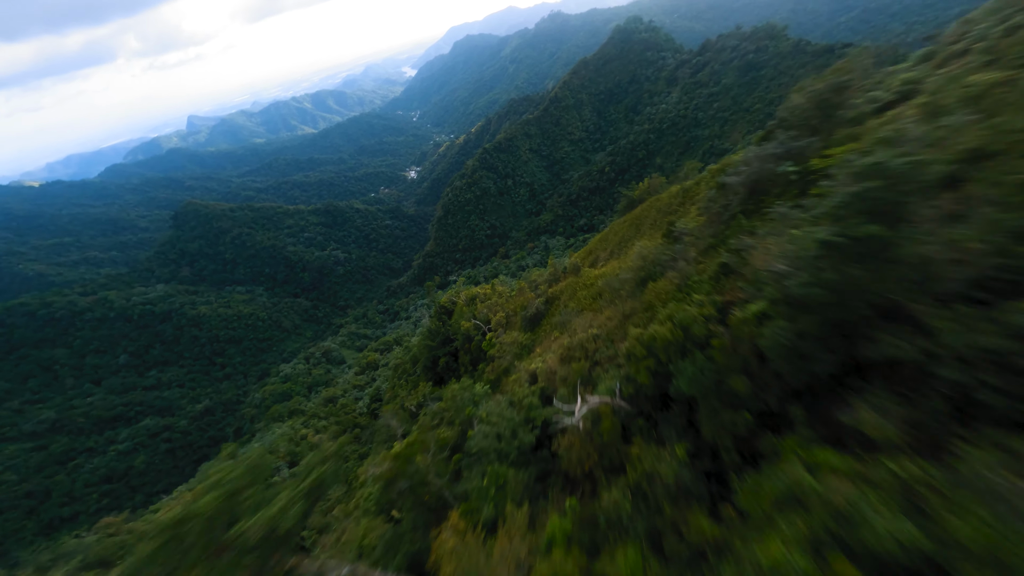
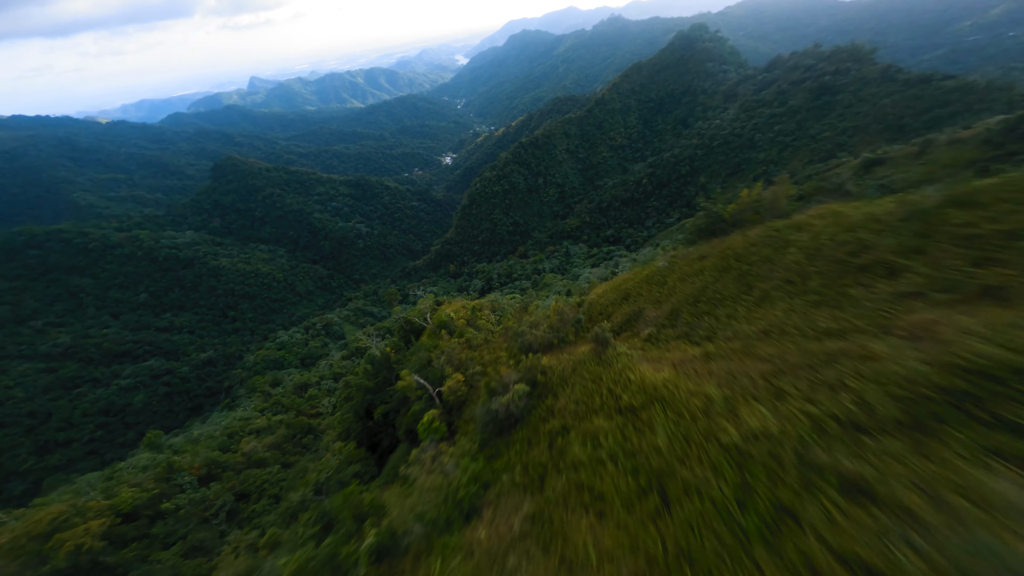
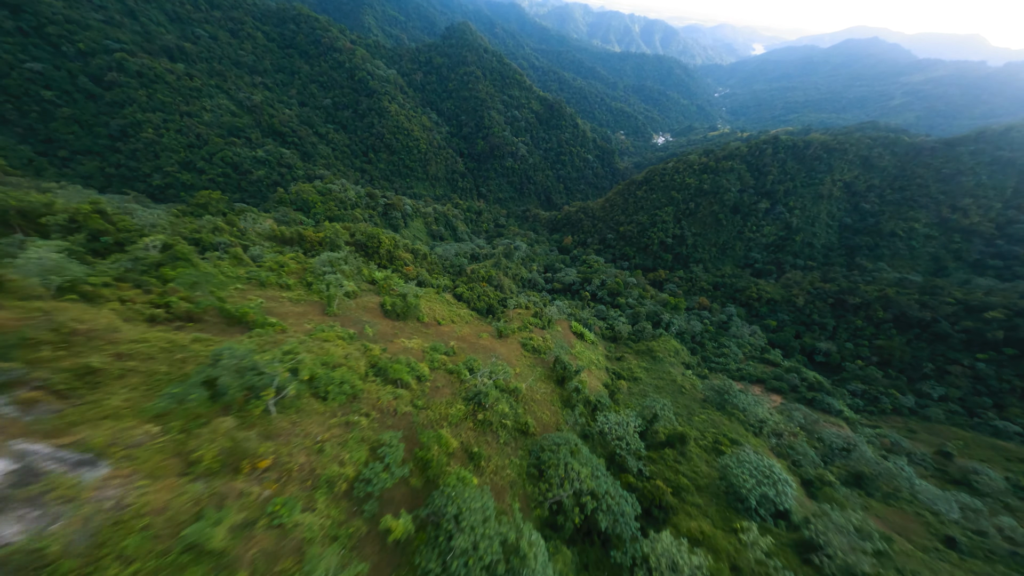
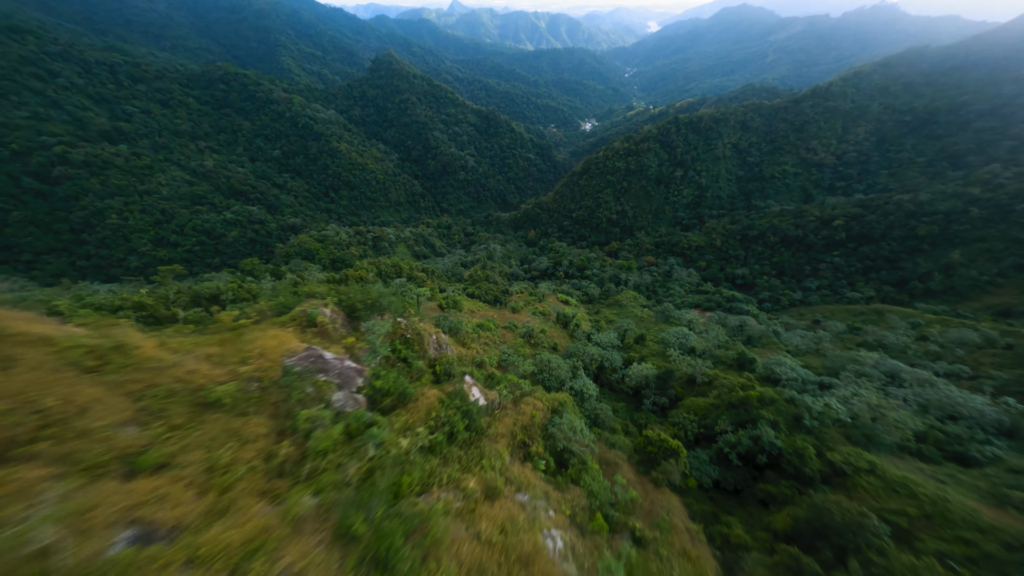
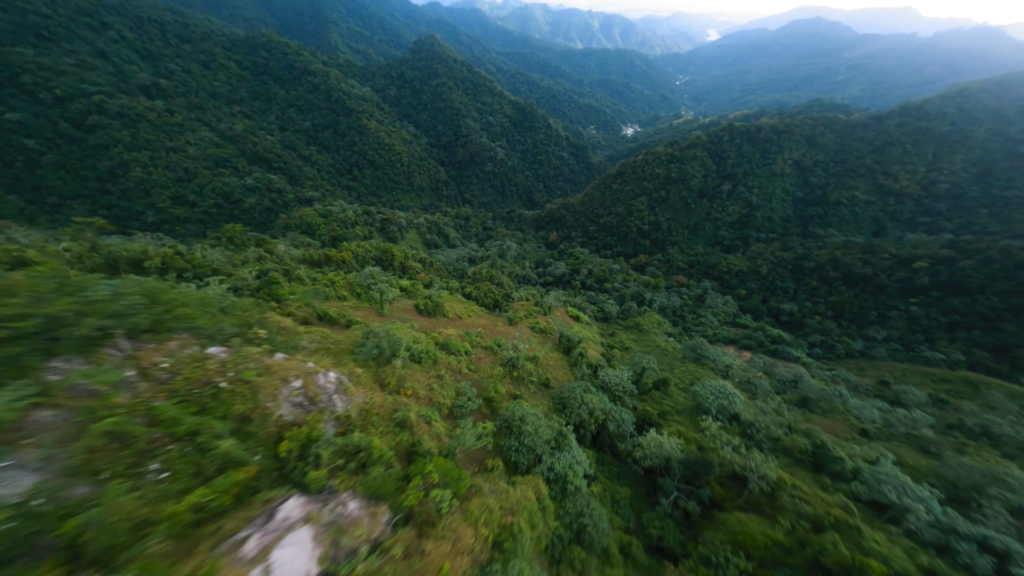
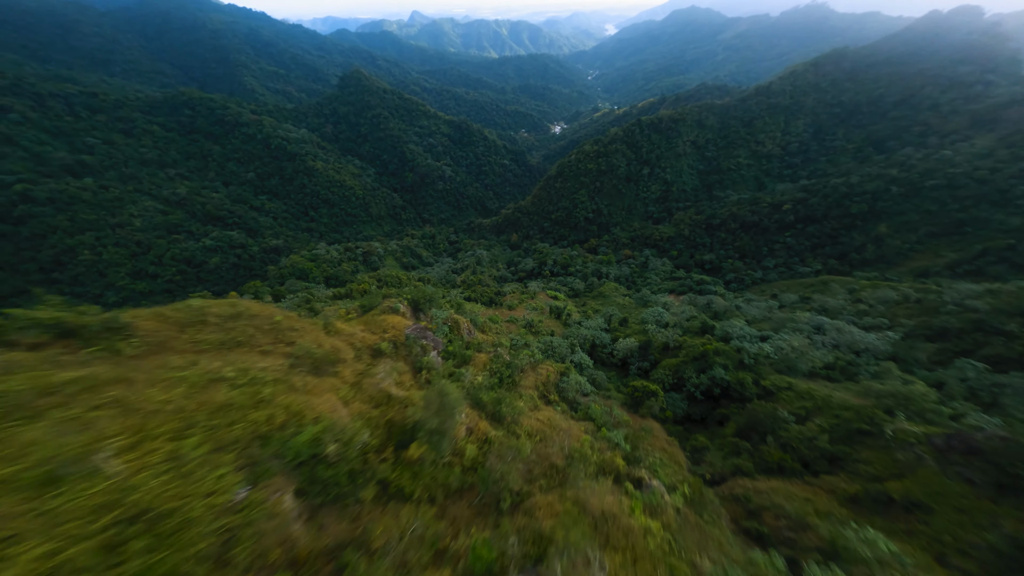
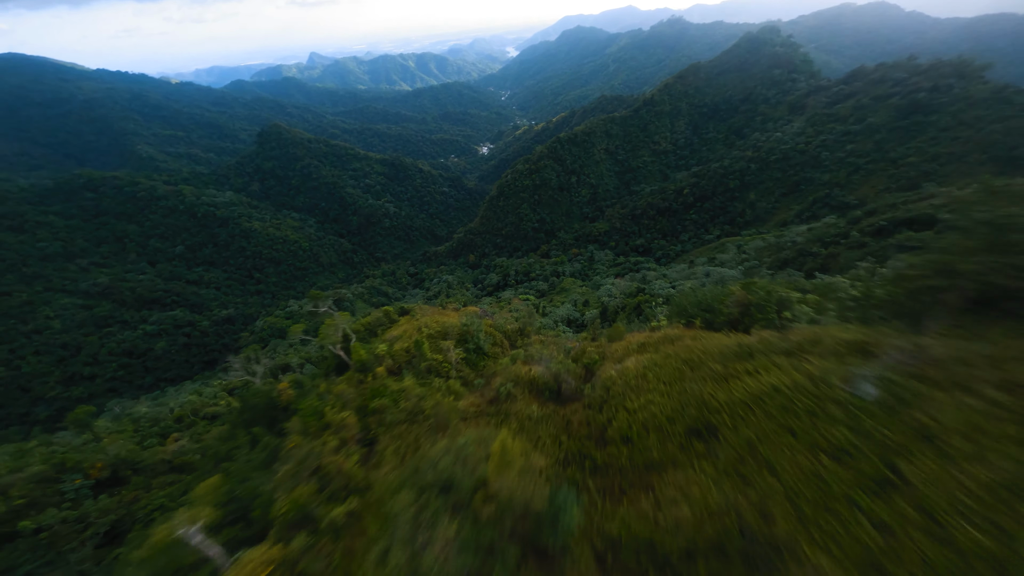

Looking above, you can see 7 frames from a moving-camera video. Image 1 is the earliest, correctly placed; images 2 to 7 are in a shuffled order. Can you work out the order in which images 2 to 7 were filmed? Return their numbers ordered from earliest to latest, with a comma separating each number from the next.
2, 7, 6, 4, 5, 3
